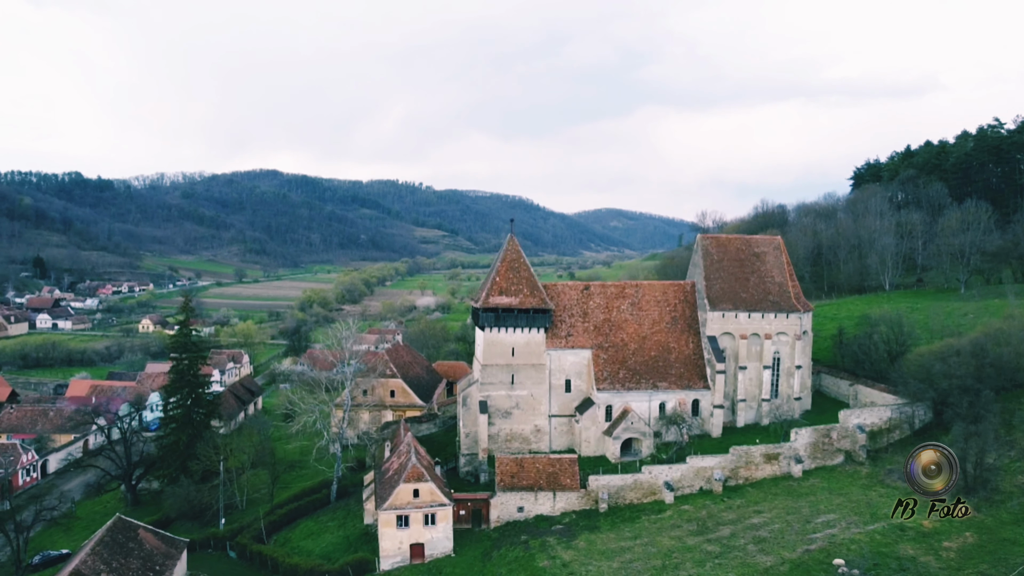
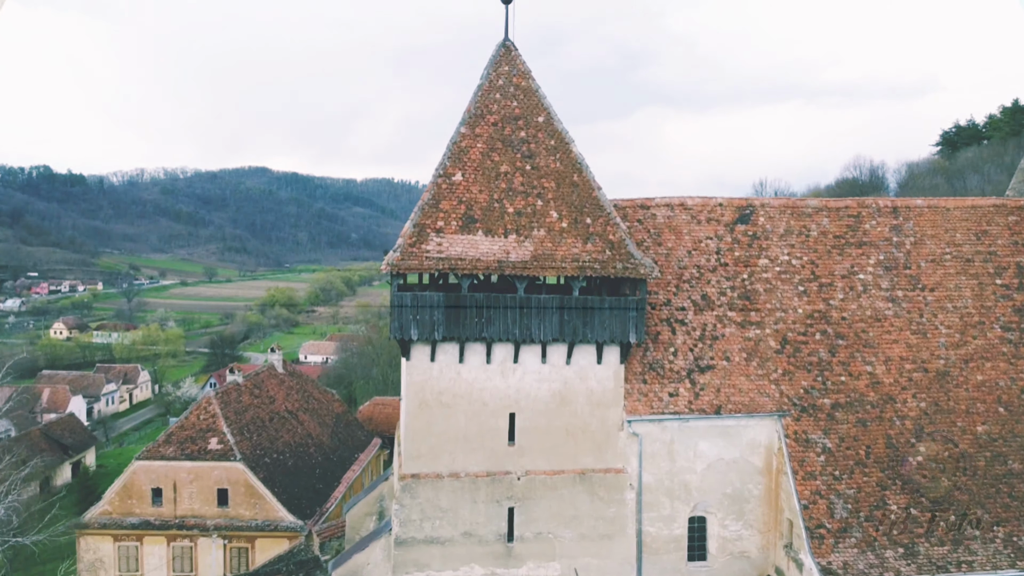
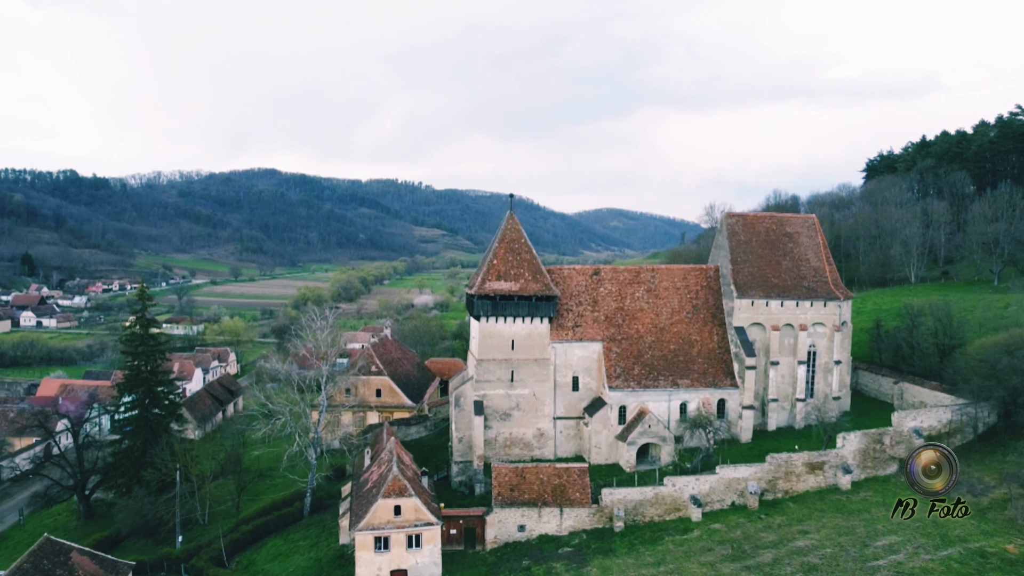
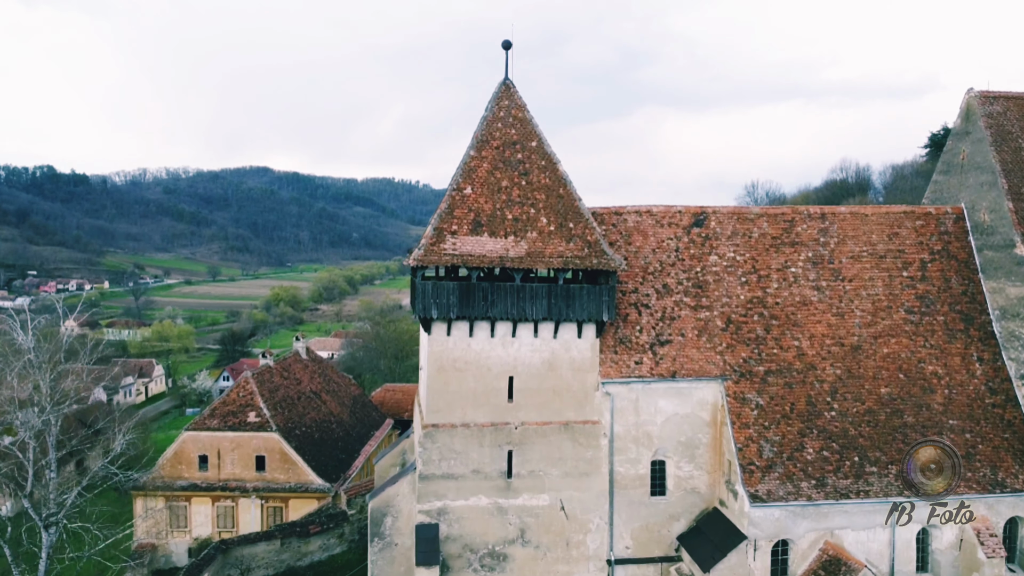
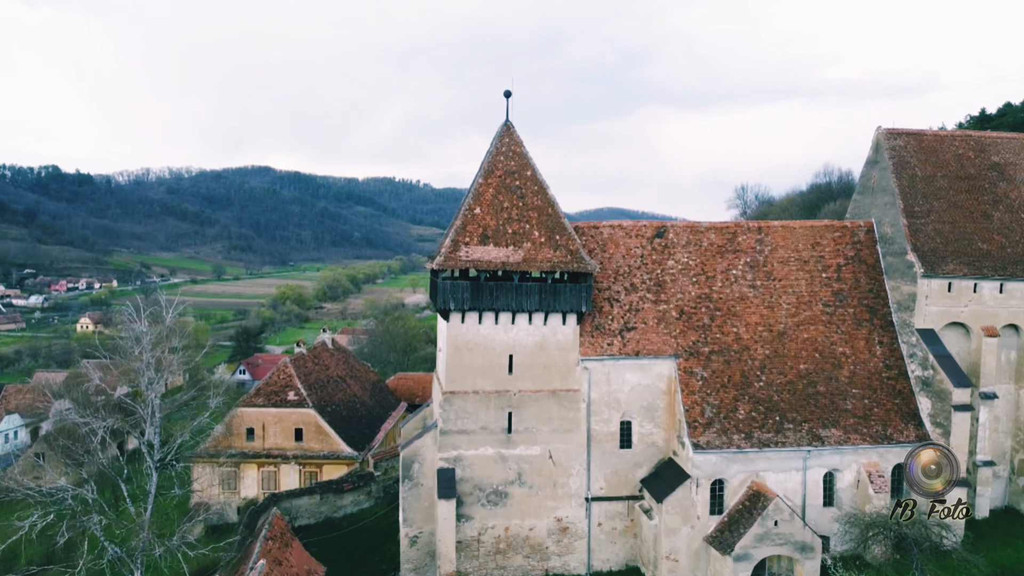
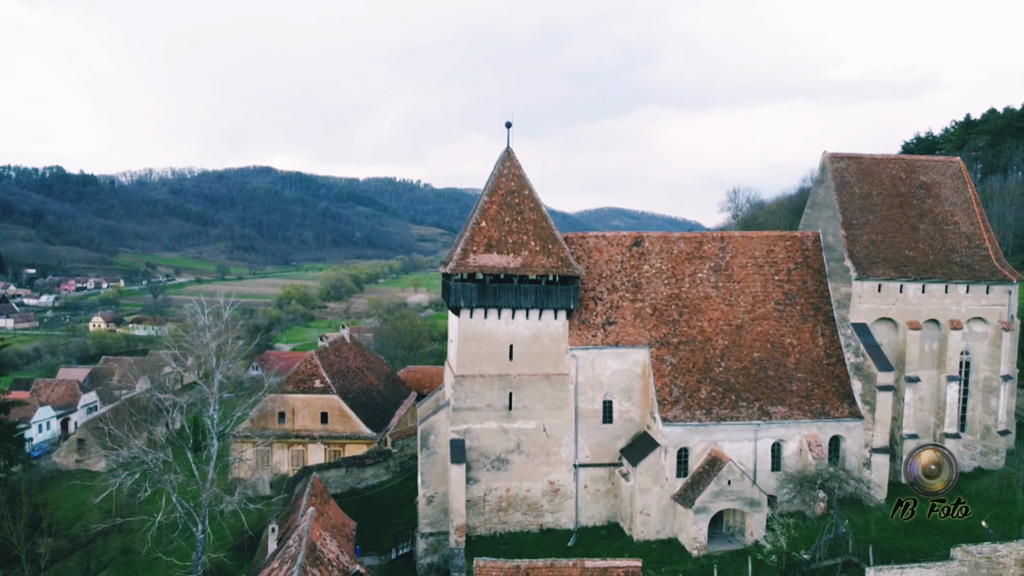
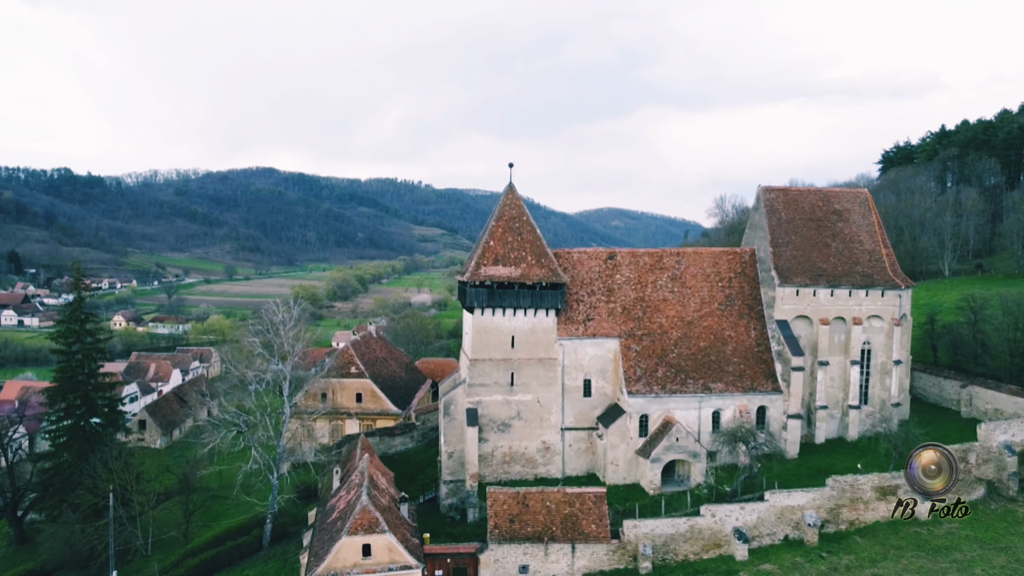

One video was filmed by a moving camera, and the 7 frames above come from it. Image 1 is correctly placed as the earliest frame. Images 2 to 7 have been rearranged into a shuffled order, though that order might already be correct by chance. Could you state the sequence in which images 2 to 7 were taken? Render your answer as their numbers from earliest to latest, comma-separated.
3, 7, 6, 5, 4, 2
